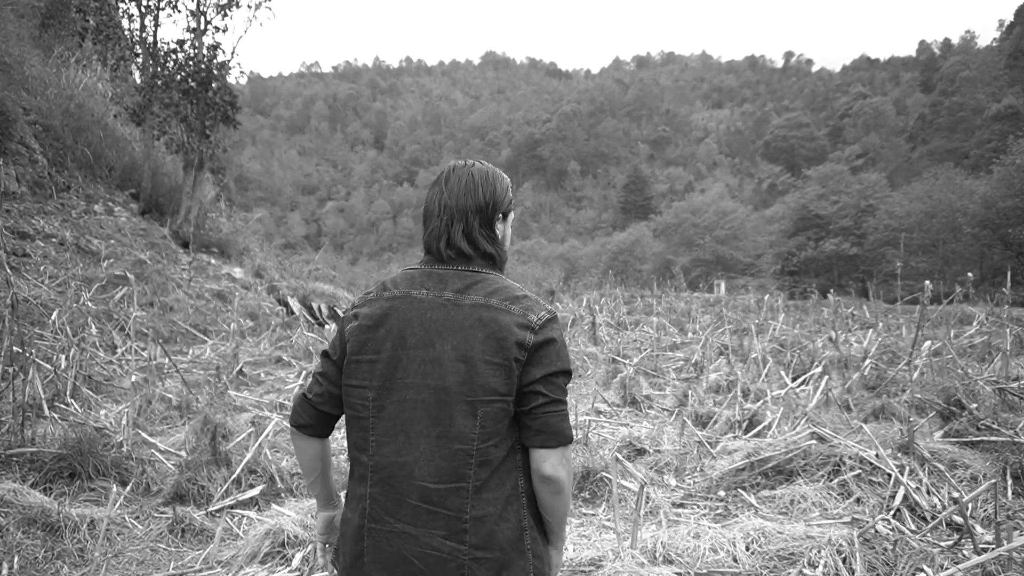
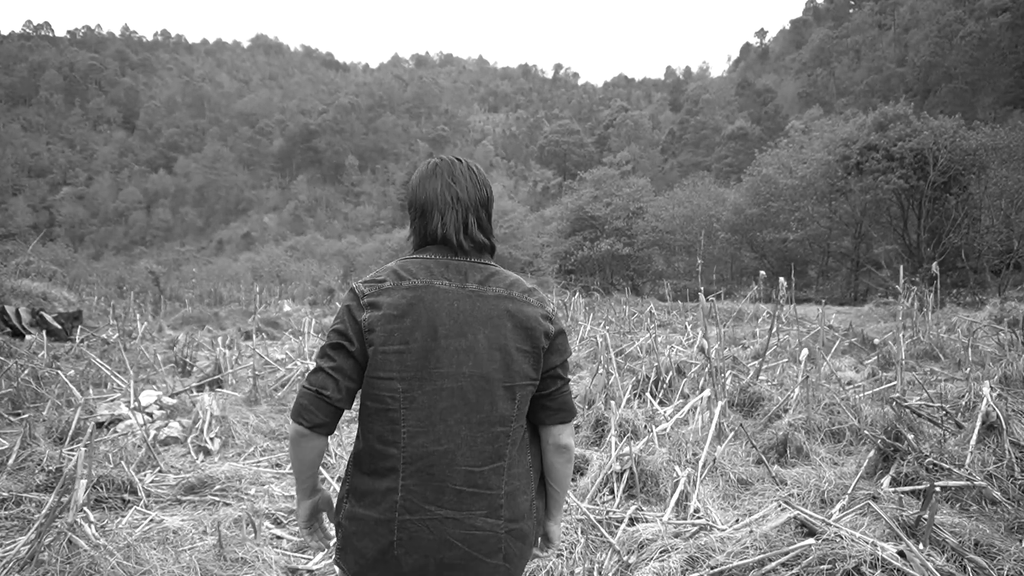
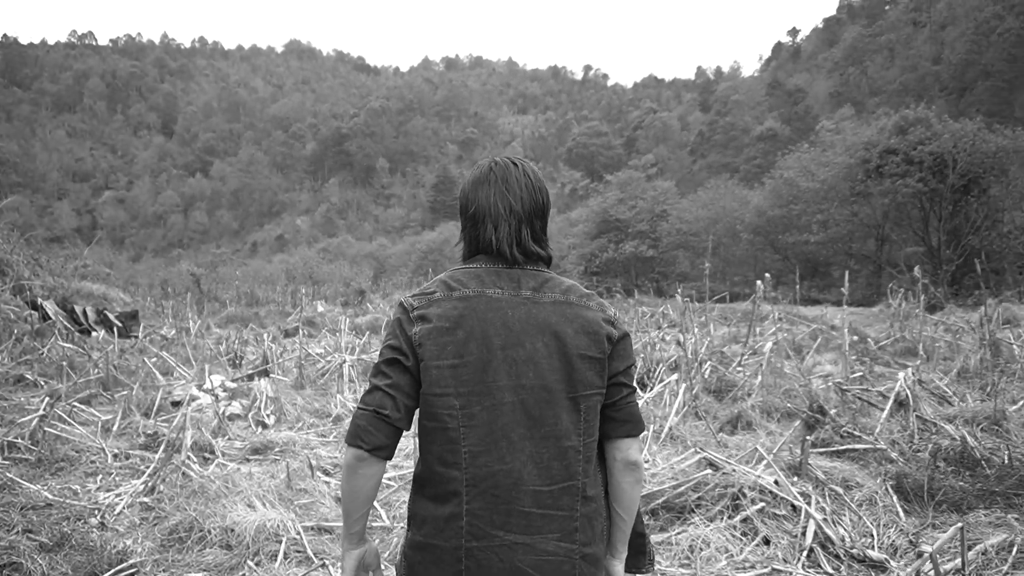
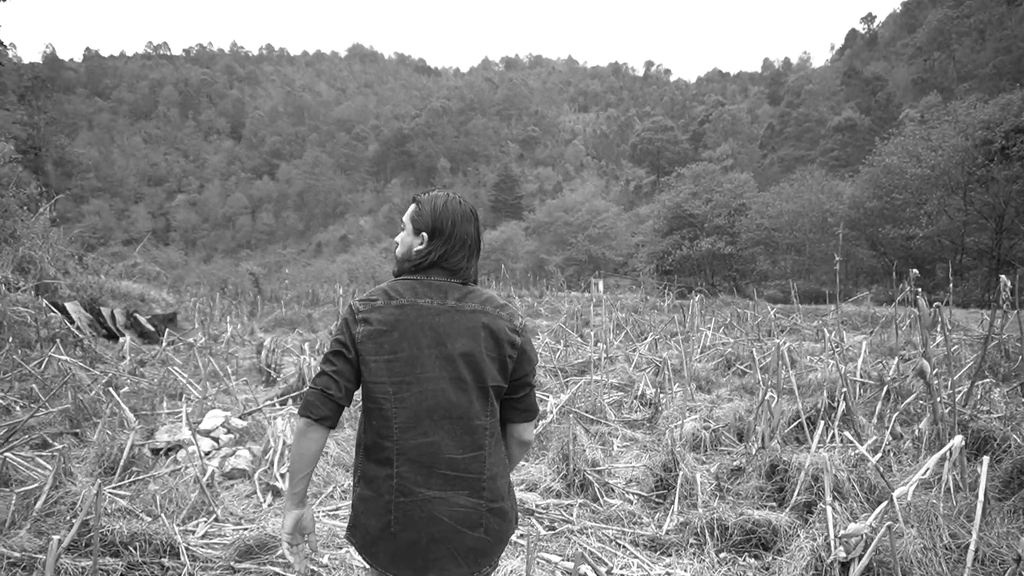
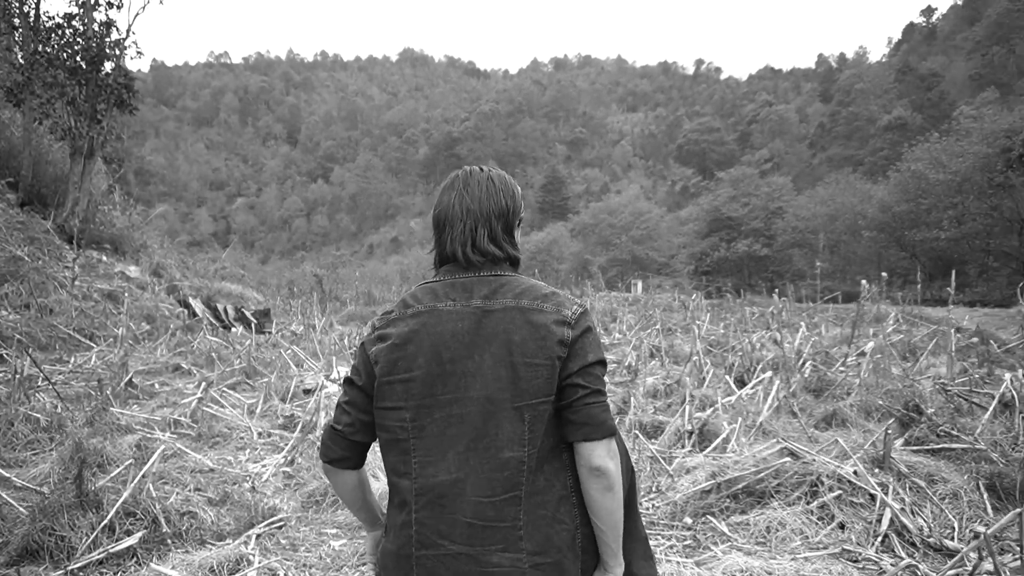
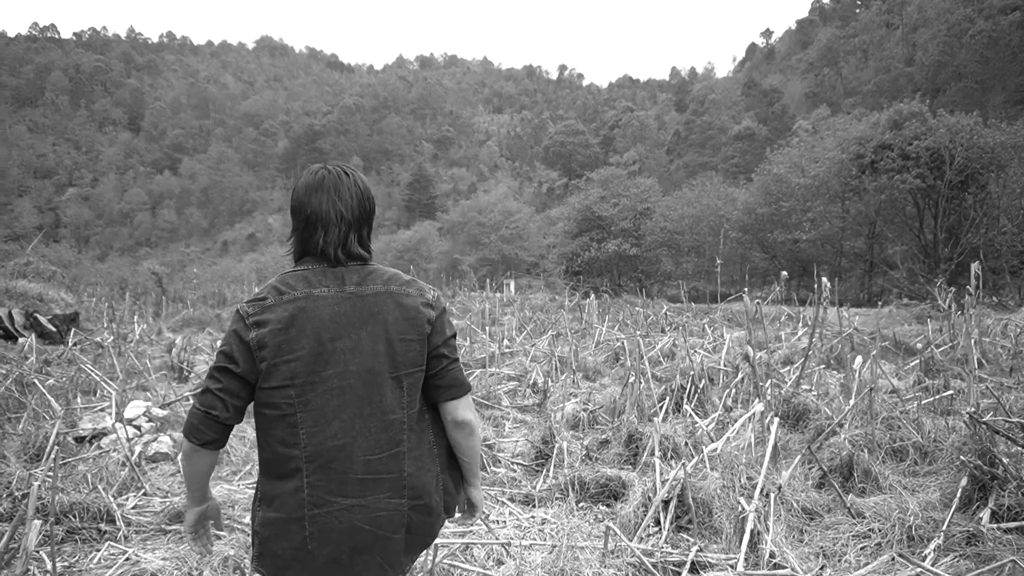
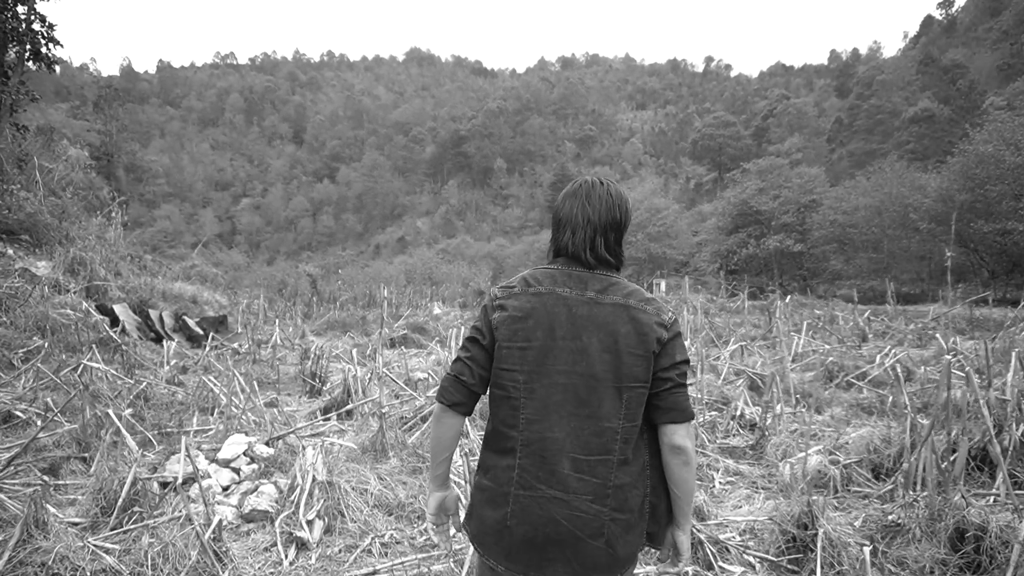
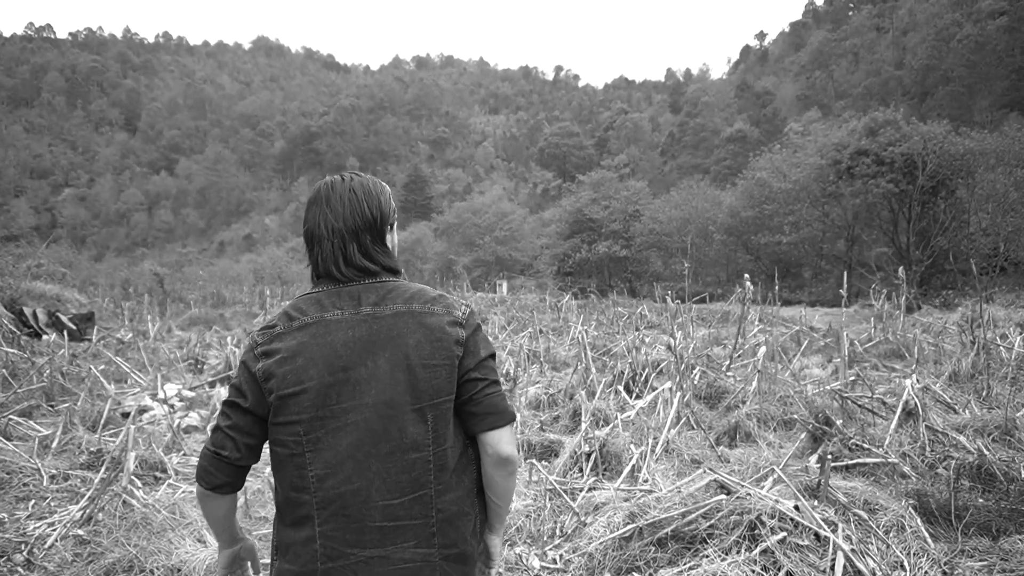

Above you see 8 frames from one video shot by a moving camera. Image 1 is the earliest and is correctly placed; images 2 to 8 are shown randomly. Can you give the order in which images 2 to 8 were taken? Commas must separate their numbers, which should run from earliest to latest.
5, 3, 8, 2, 6, 4, 7
